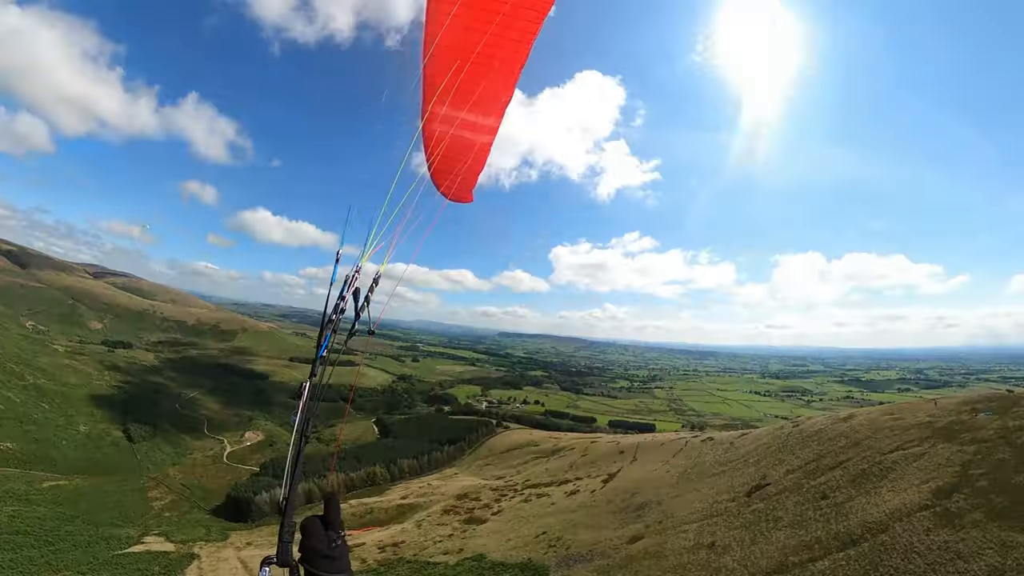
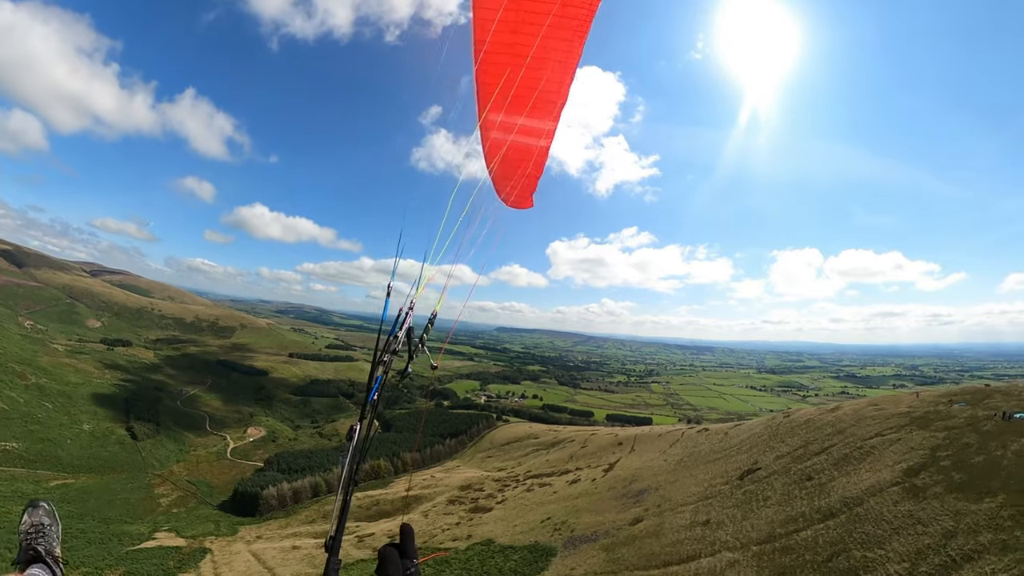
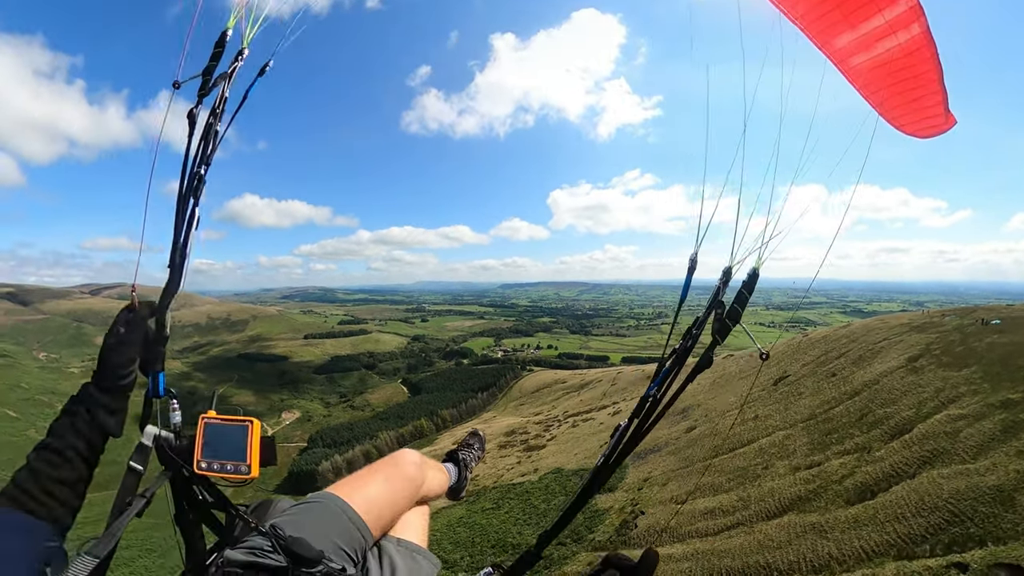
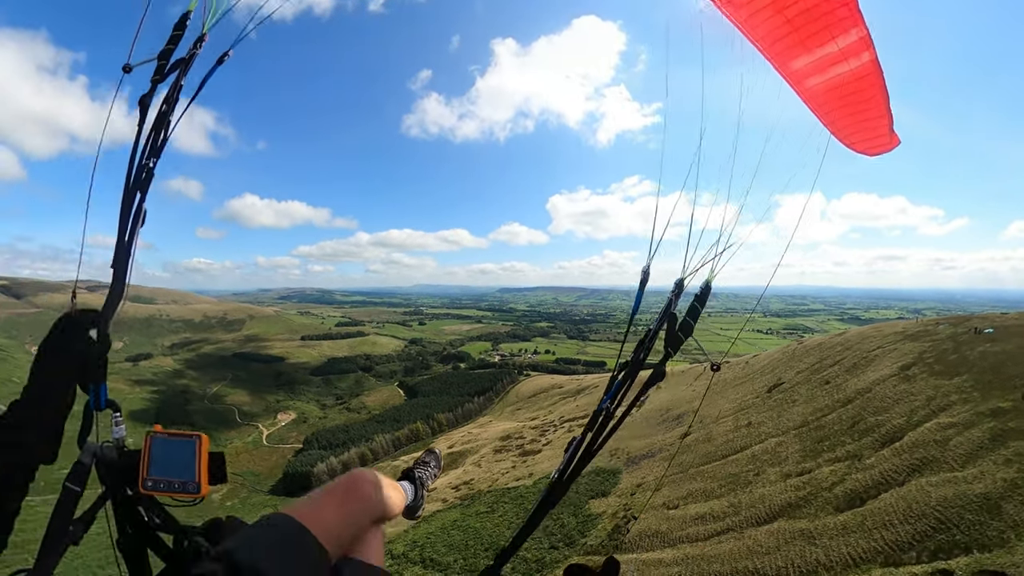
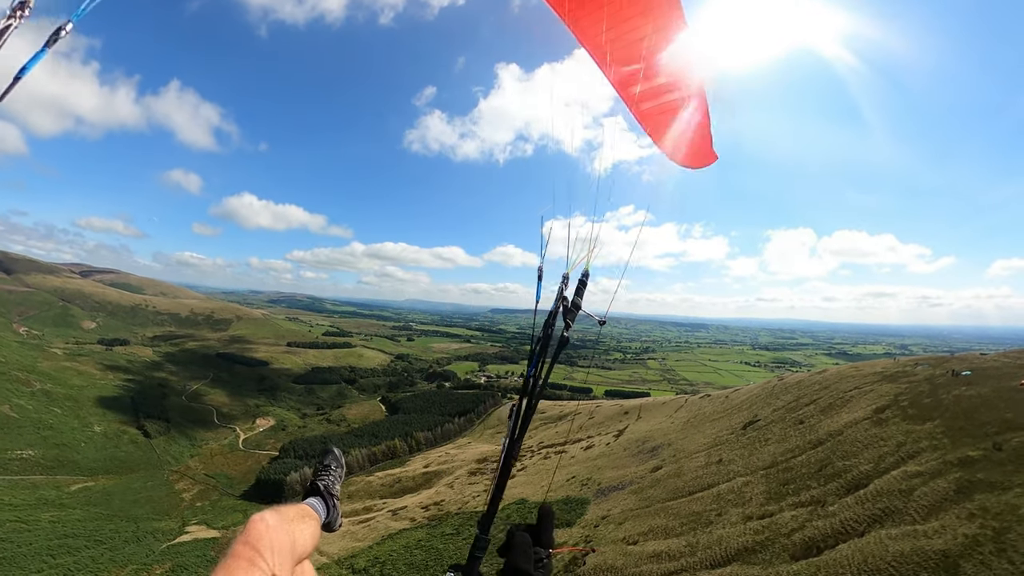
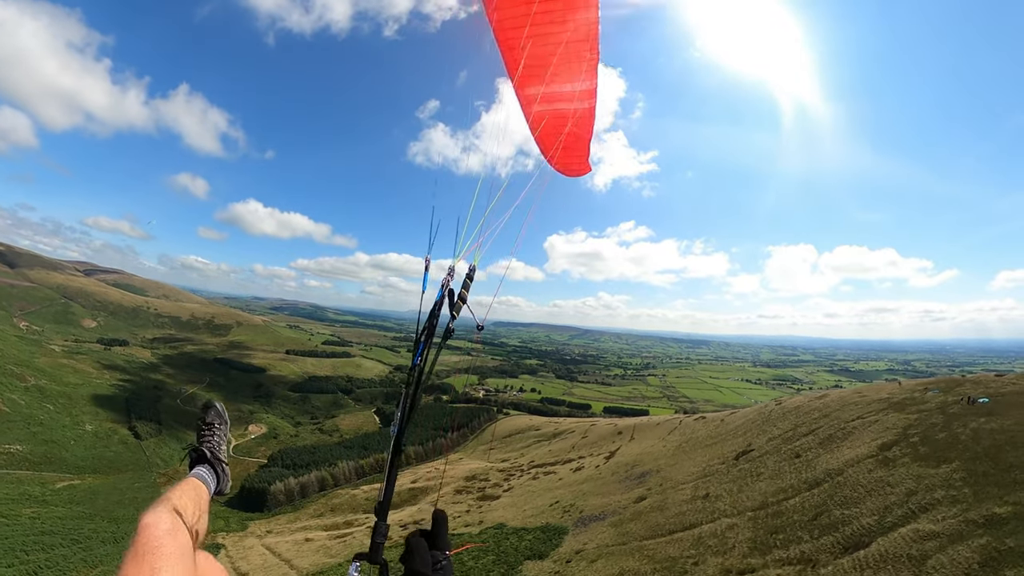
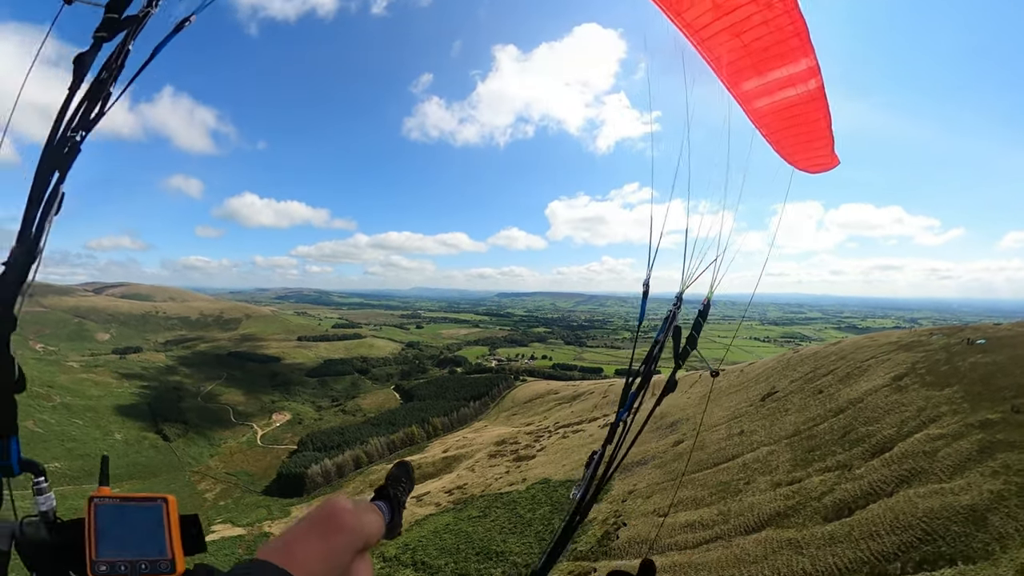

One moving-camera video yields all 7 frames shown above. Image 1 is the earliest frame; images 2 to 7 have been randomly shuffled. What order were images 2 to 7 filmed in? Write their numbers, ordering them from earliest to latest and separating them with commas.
2, 6, 5, 7, 4, 3
